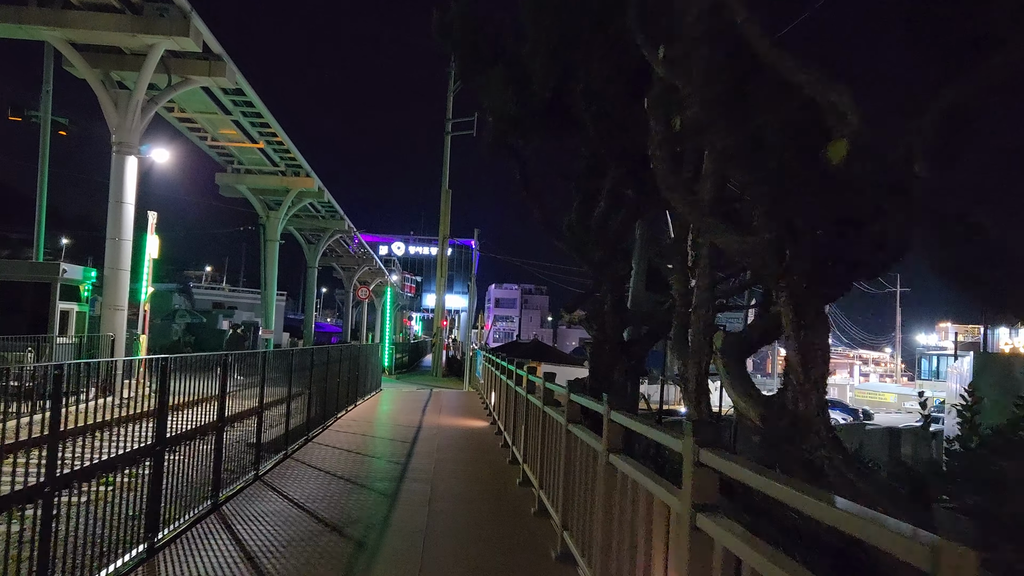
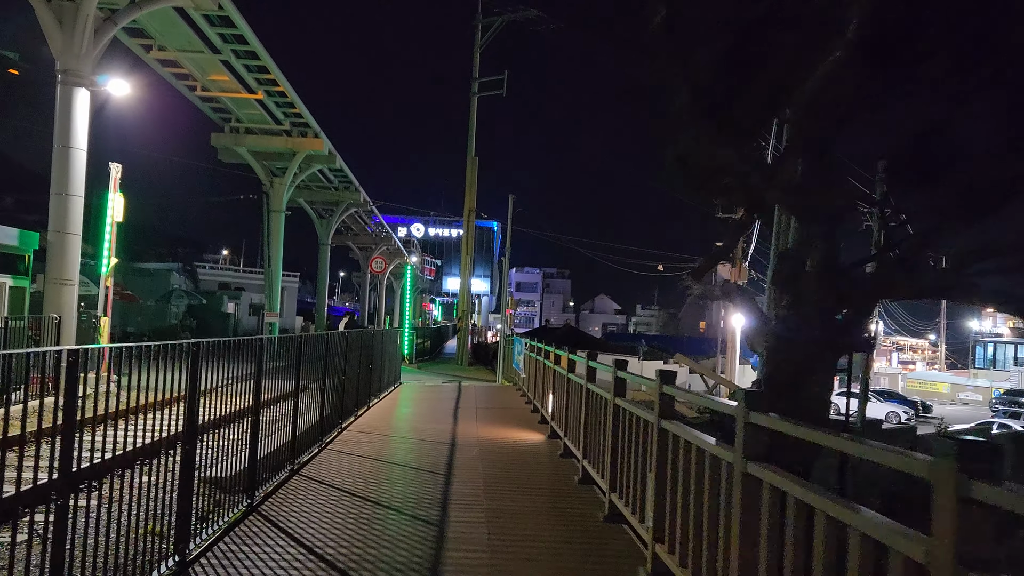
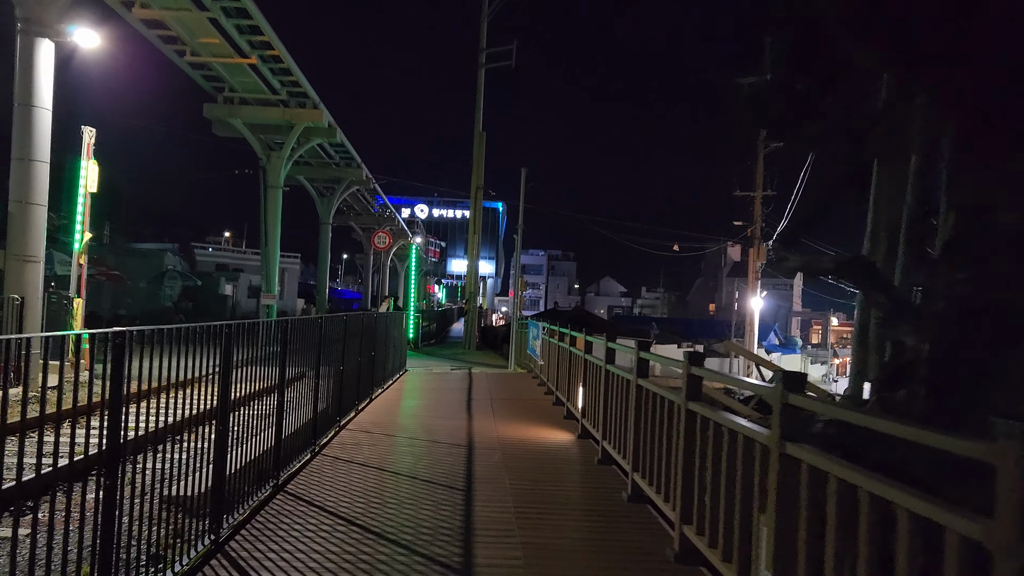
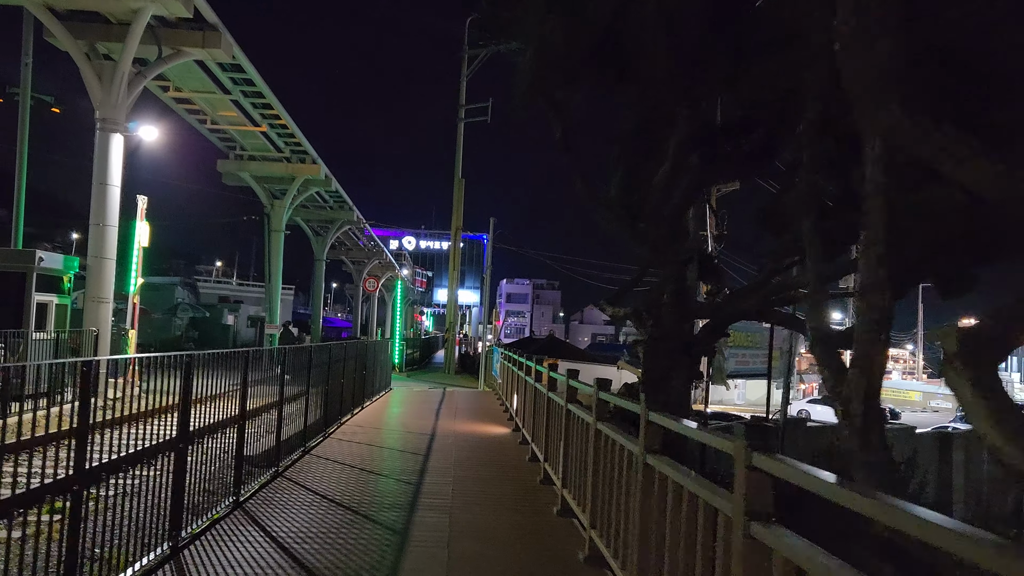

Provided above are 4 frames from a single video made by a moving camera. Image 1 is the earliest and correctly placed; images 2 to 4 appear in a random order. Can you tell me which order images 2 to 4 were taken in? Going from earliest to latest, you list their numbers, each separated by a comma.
4, 2, 3
